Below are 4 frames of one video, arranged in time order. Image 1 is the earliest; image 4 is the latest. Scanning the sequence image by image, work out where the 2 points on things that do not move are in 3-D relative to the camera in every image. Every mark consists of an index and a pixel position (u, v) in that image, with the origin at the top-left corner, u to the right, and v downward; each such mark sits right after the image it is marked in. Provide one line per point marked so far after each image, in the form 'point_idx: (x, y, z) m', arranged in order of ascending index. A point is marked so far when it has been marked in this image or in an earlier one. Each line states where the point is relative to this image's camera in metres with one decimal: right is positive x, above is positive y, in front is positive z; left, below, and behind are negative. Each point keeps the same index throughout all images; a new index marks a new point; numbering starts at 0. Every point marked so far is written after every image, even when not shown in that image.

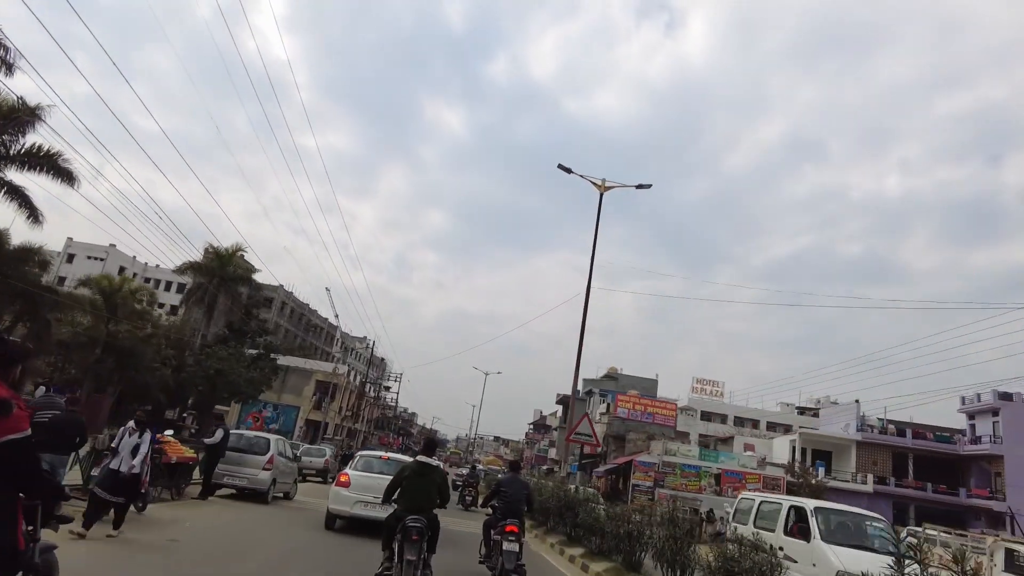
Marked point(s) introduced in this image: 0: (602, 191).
0: (+2.3, +2.5, +17.3) m
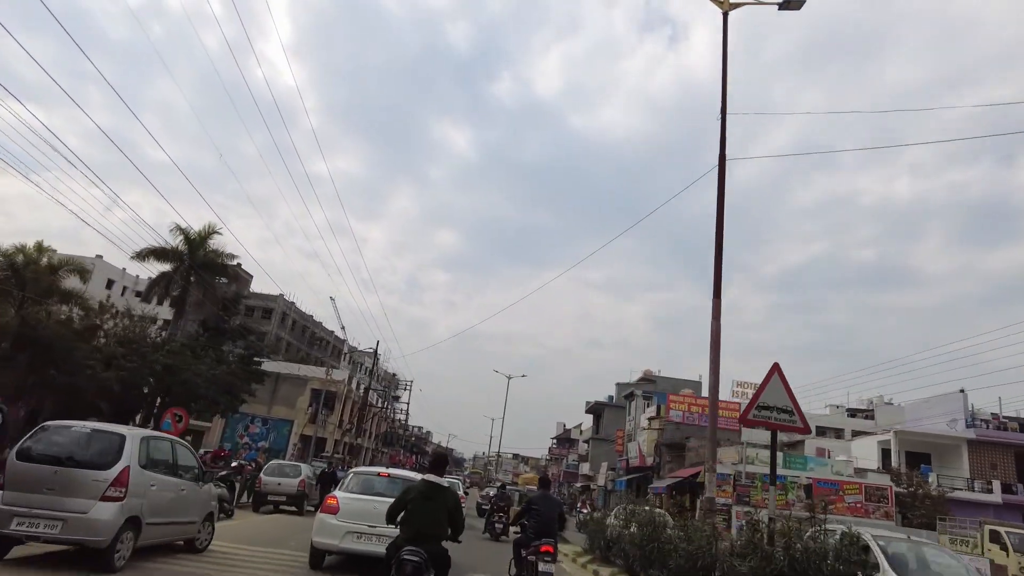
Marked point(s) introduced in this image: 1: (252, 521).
0: (+3.3, +4.3, +10.3) m
1: (-5.9, -5.3, +15.3) m
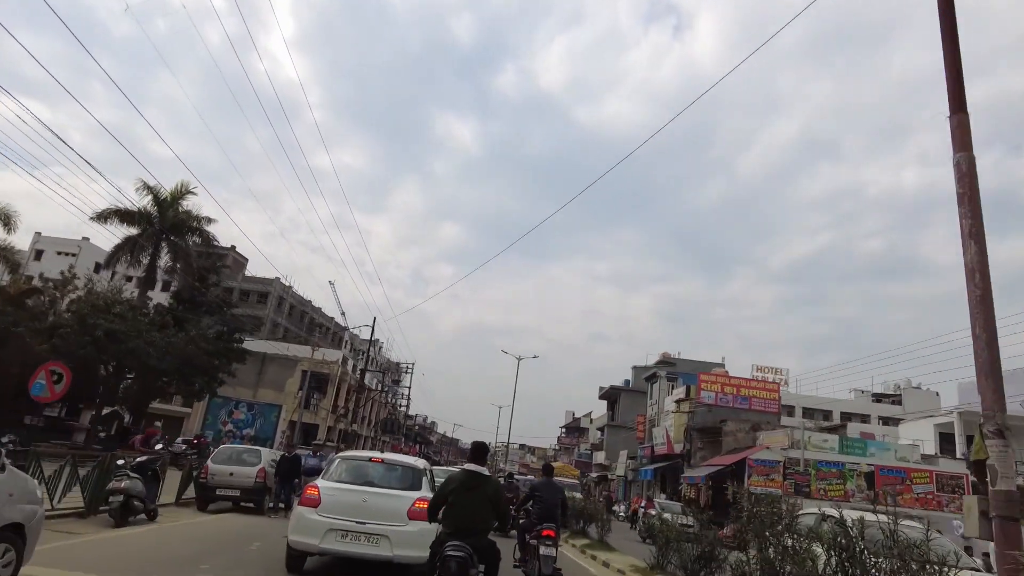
0: (+3.6, +5.7, +6.1) m
1: (-5.5, -4.0, +11.3) m
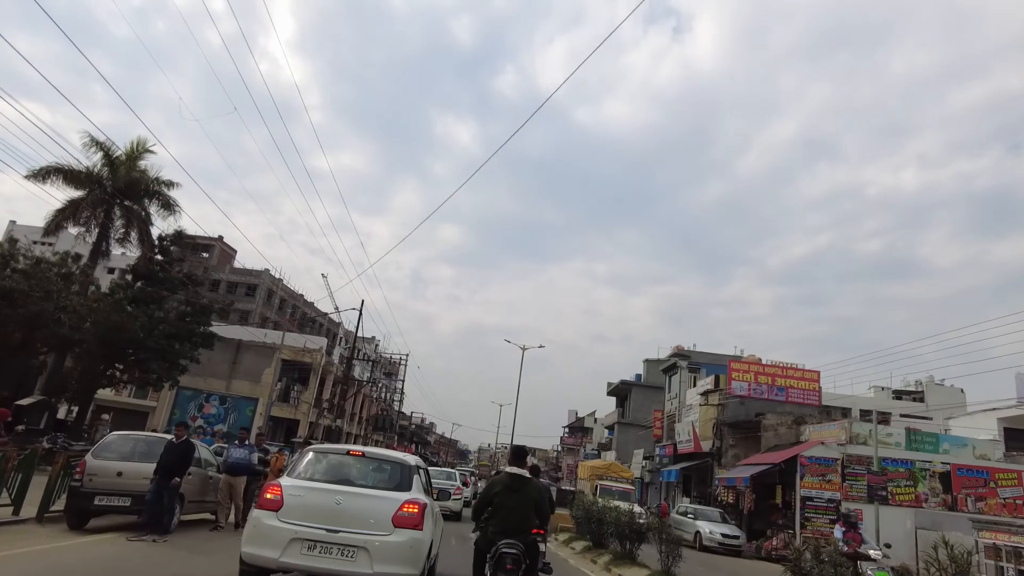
0: (+3.9, +6.8, +2.1) m
1: (-5.2, -2.8, +7.3) m
